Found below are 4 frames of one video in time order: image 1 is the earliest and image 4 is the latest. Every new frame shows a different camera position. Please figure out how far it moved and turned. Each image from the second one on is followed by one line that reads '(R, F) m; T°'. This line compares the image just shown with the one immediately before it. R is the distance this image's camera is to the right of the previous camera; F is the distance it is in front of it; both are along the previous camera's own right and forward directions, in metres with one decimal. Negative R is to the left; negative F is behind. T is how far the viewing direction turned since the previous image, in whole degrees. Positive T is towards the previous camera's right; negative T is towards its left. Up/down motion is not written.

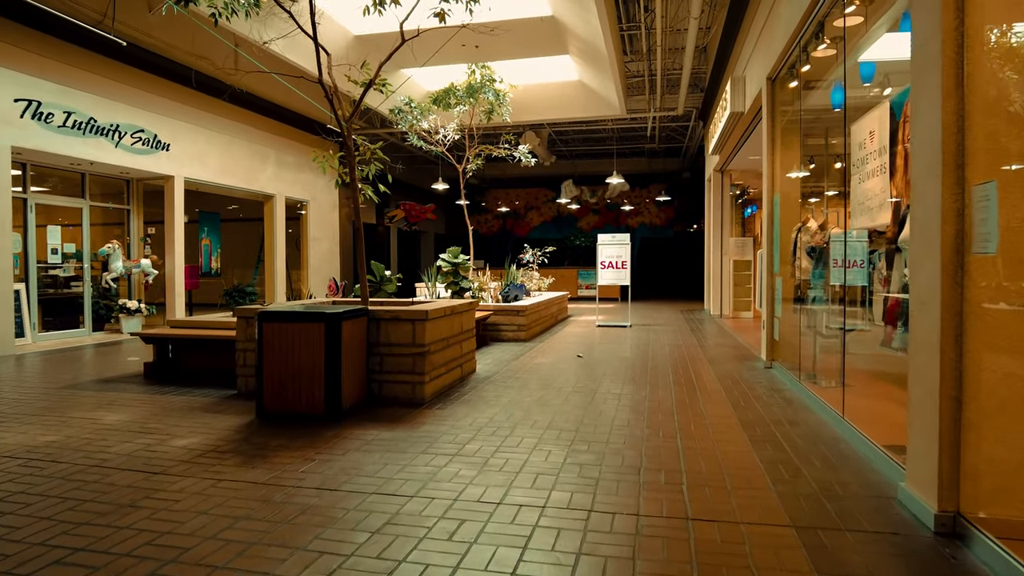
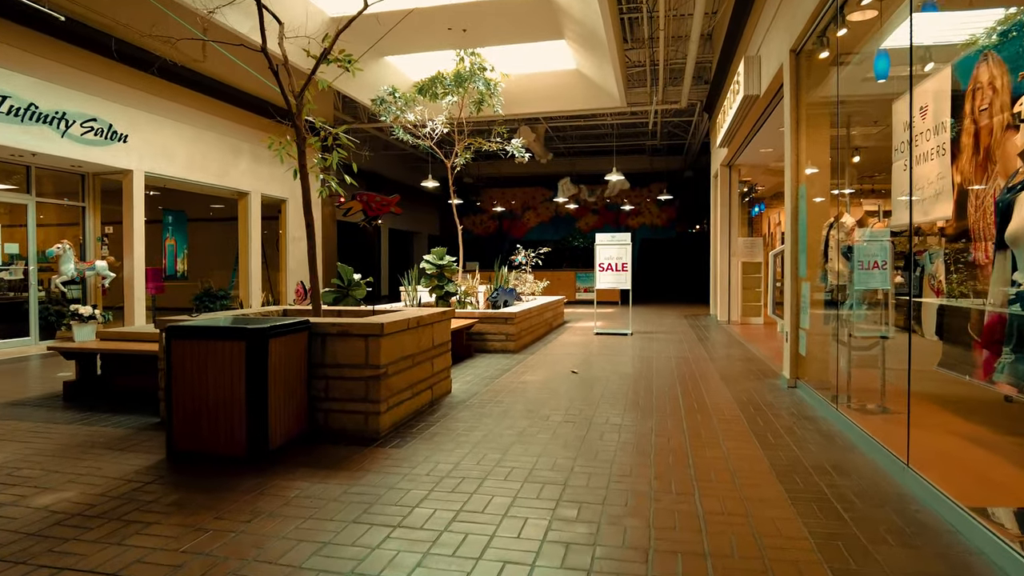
(+0.1, +0.8) m; 0°
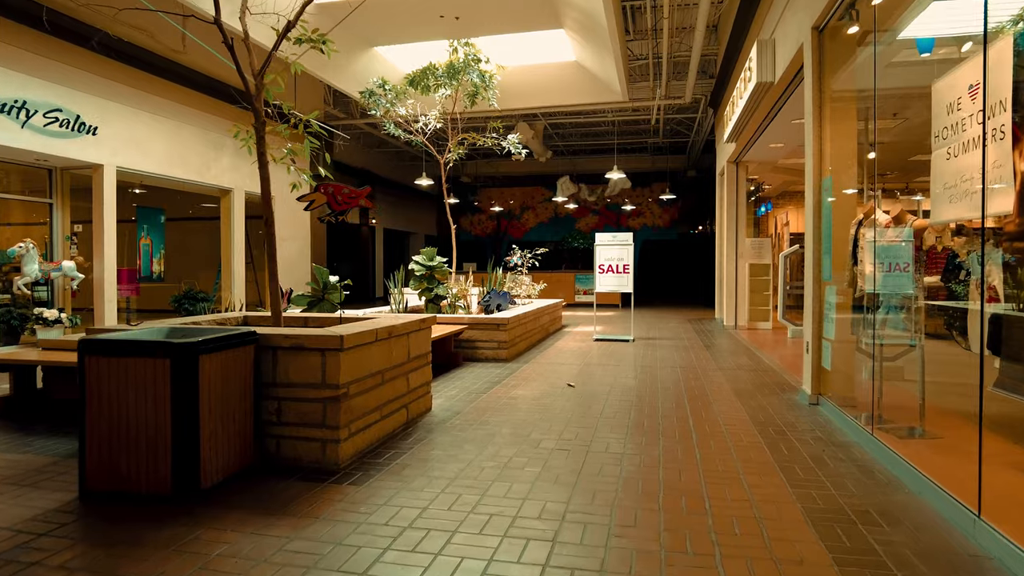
(+0.1, +0.6) m; 0°
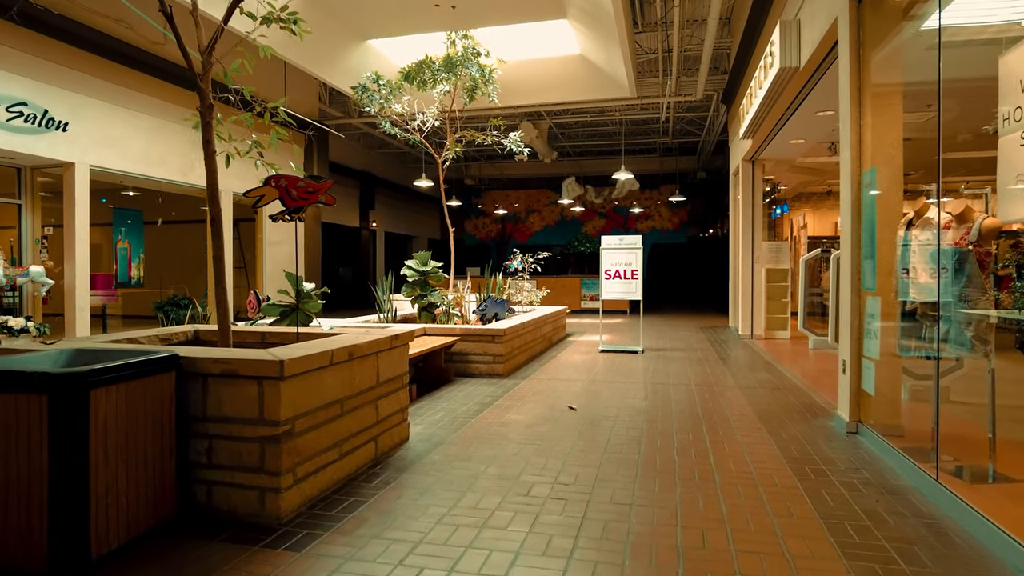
(+0.1, +0.6) m; -1°
